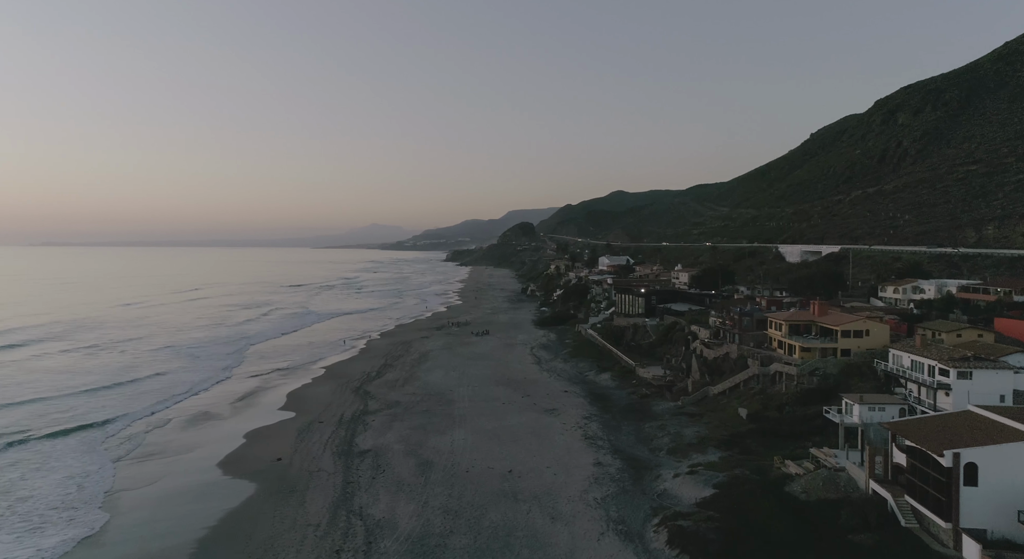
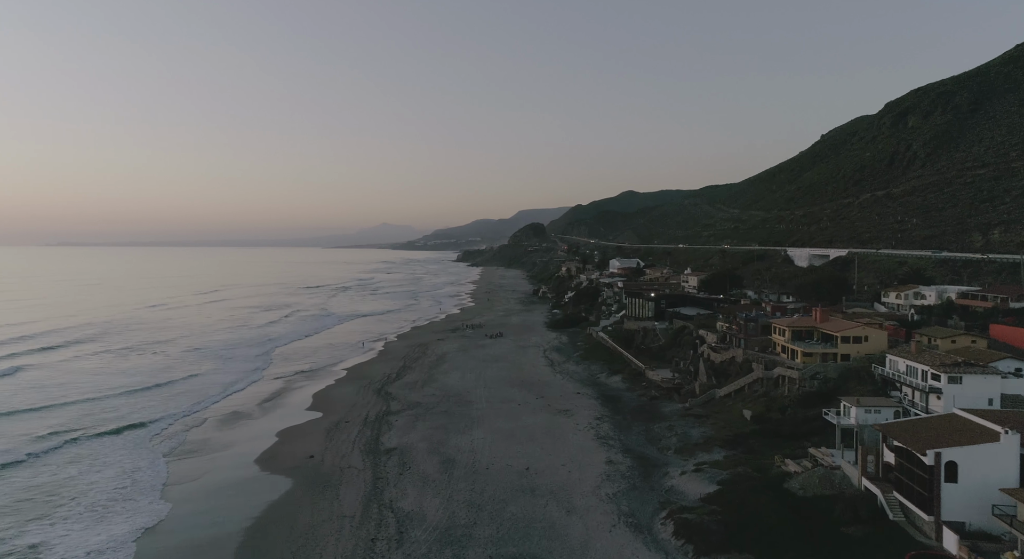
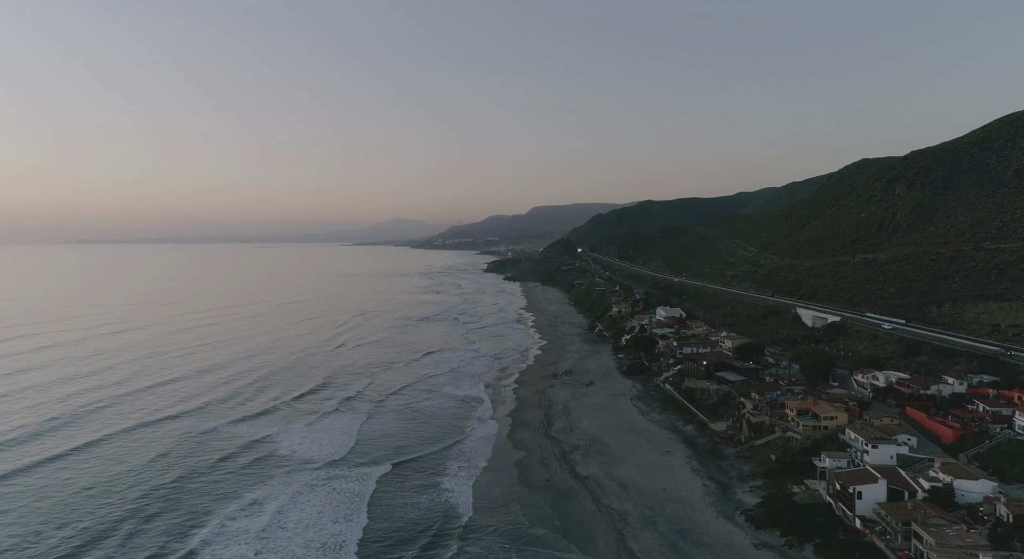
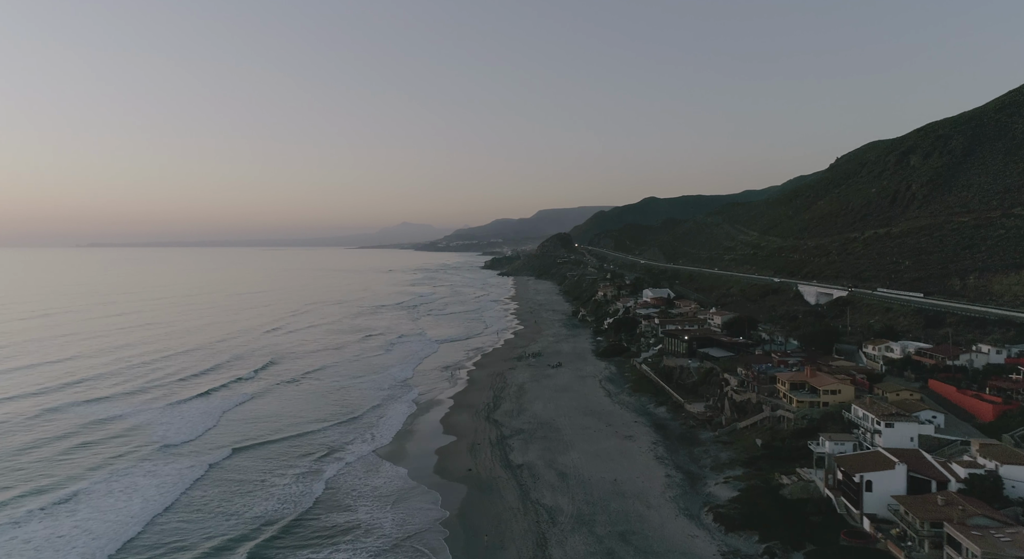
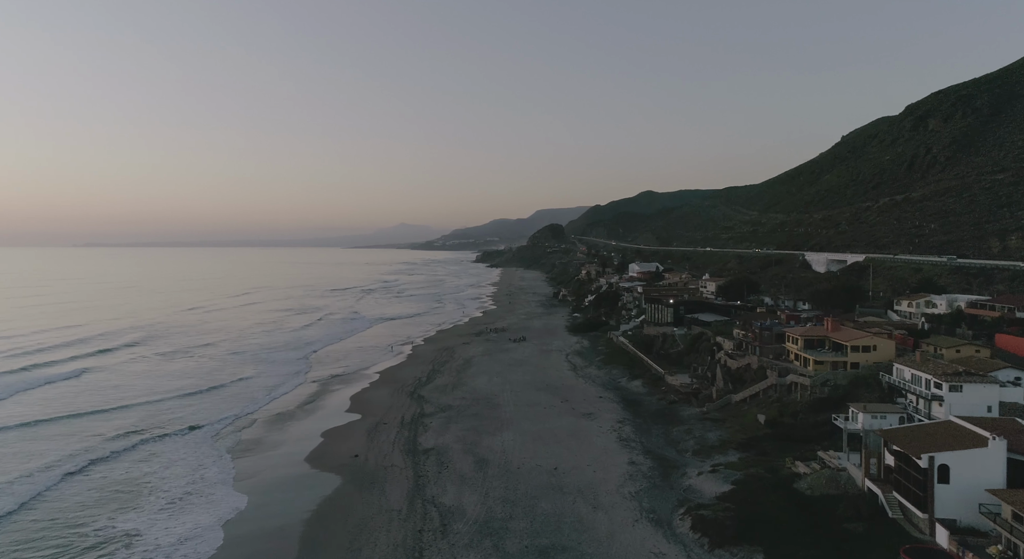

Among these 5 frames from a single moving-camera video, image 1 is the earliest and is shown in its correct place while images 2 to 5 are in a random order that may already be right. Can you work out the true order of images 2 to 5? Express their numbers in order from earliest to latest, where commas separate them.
2, 5, 4, 3
